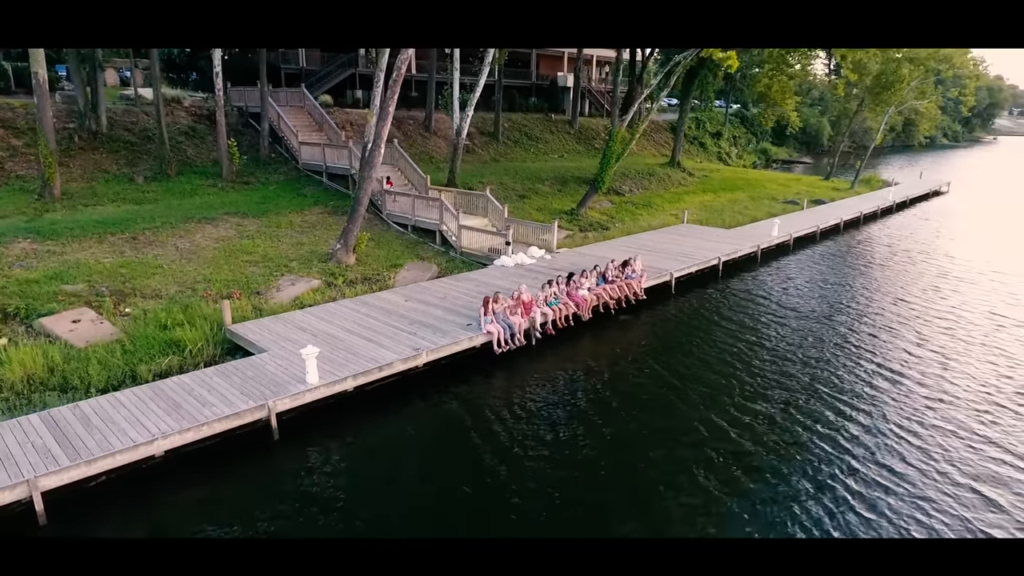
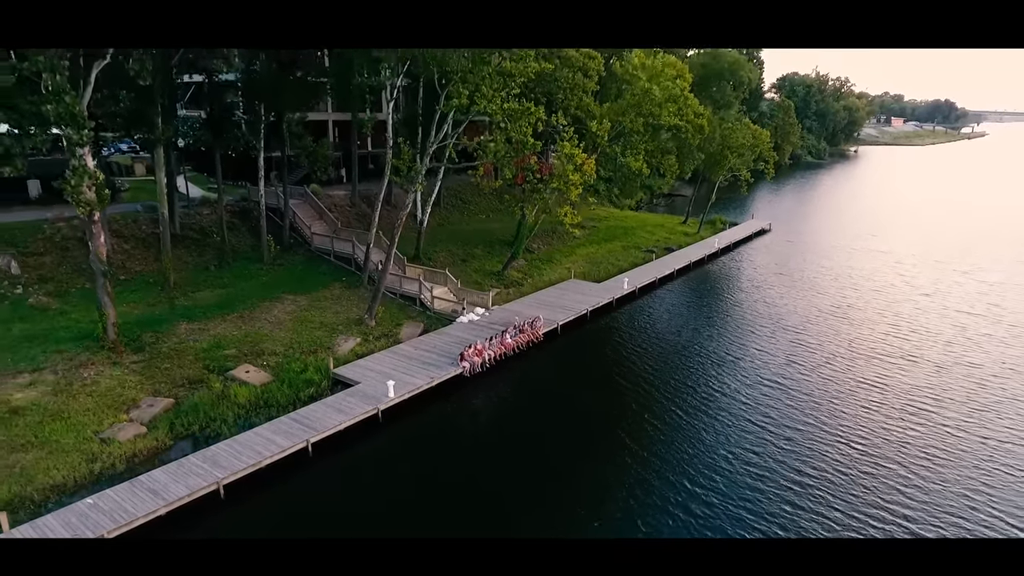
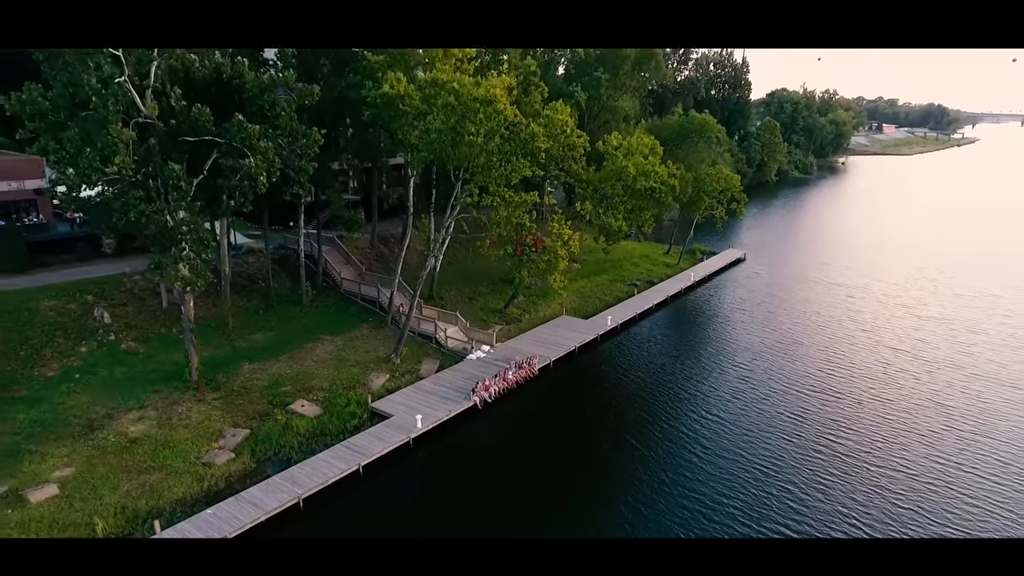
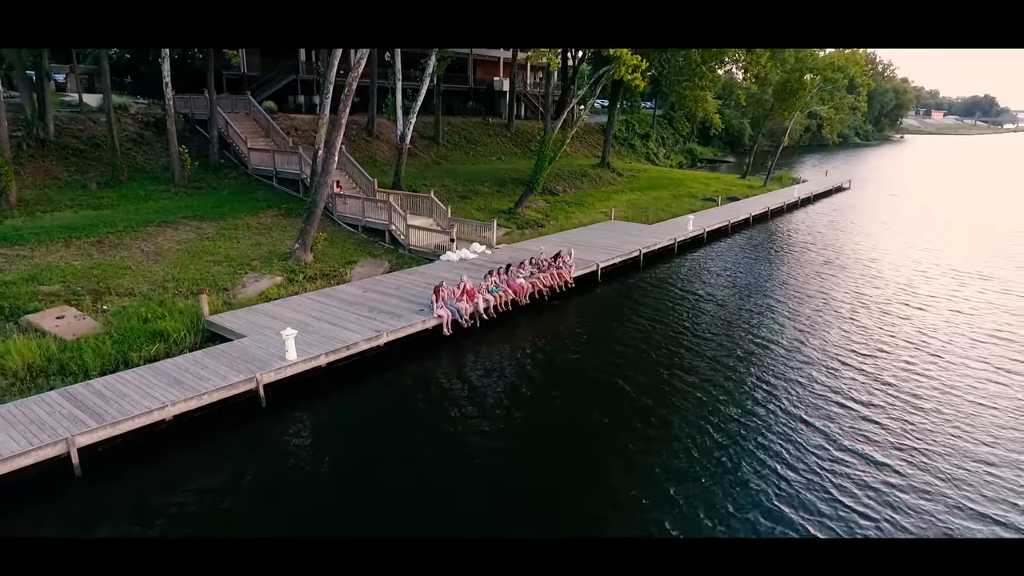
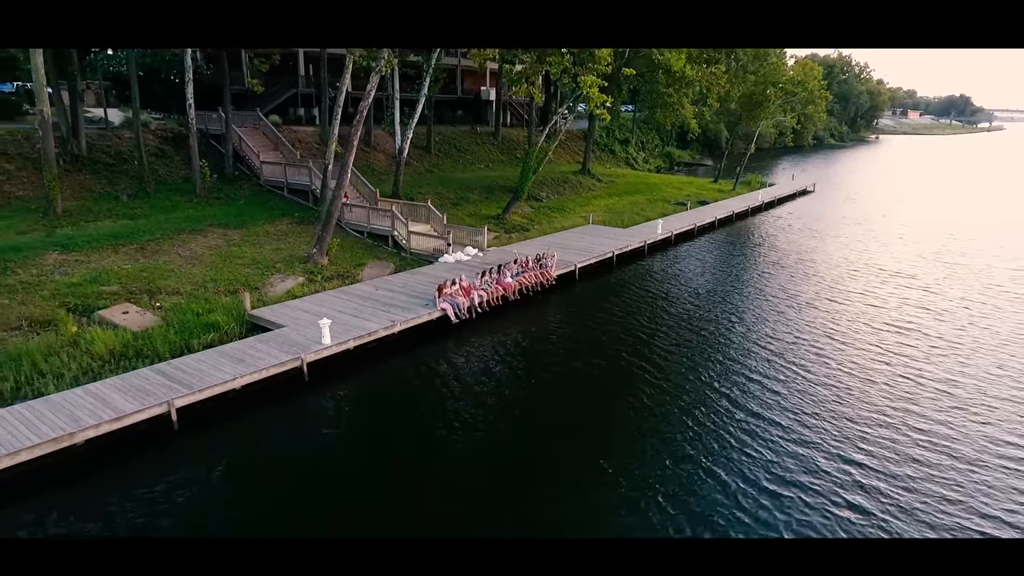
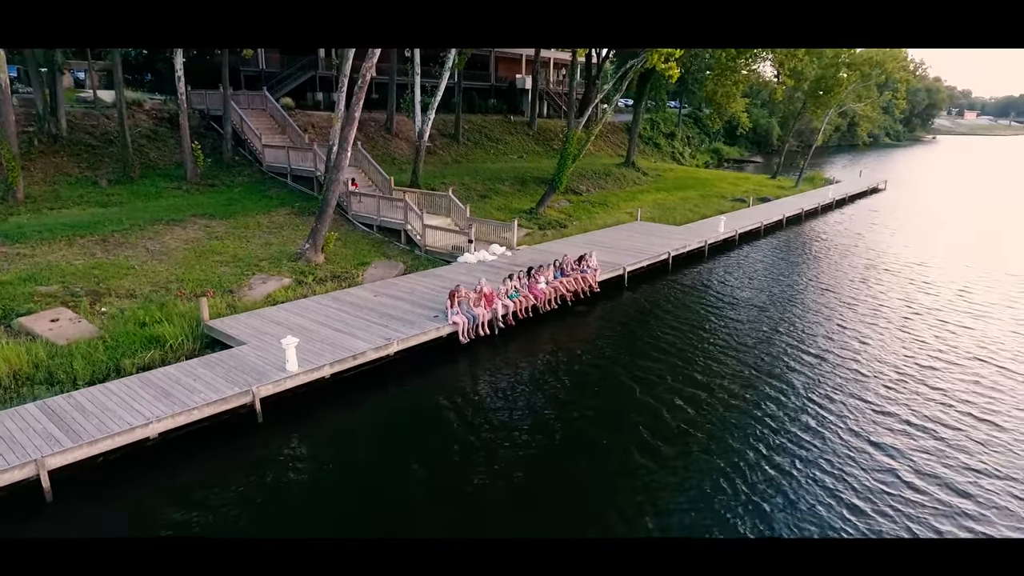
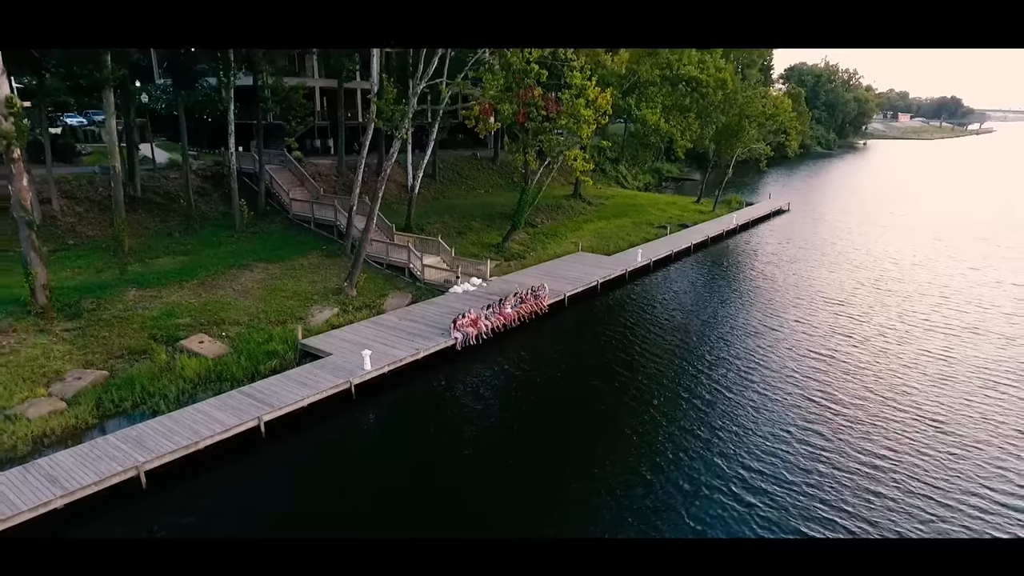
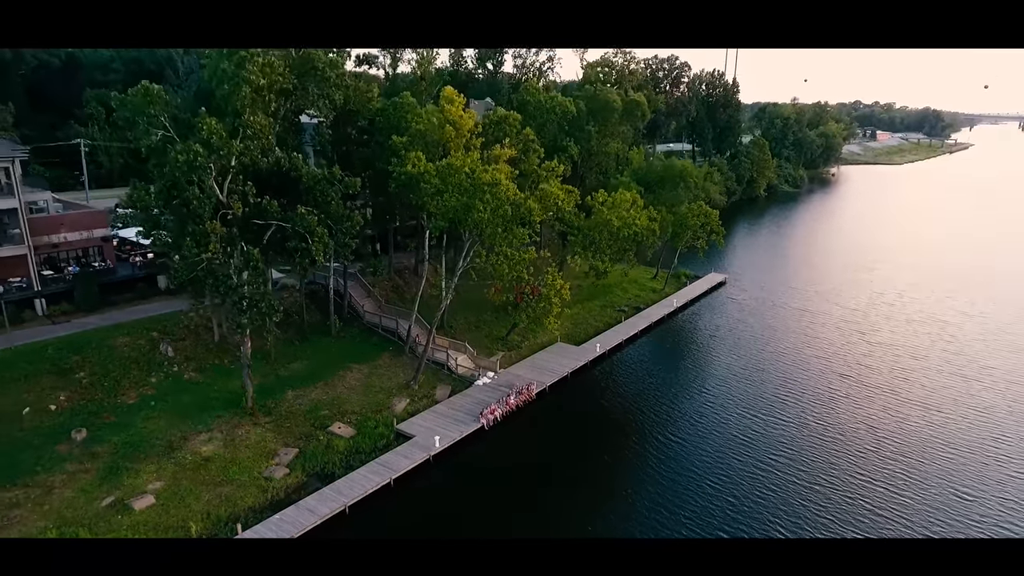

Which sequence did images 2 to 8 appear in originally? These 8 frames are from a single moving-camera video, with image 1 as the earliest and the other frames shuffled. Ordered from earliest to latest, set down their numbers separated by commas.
6, 4, 5, 7, 2, 3, 8
